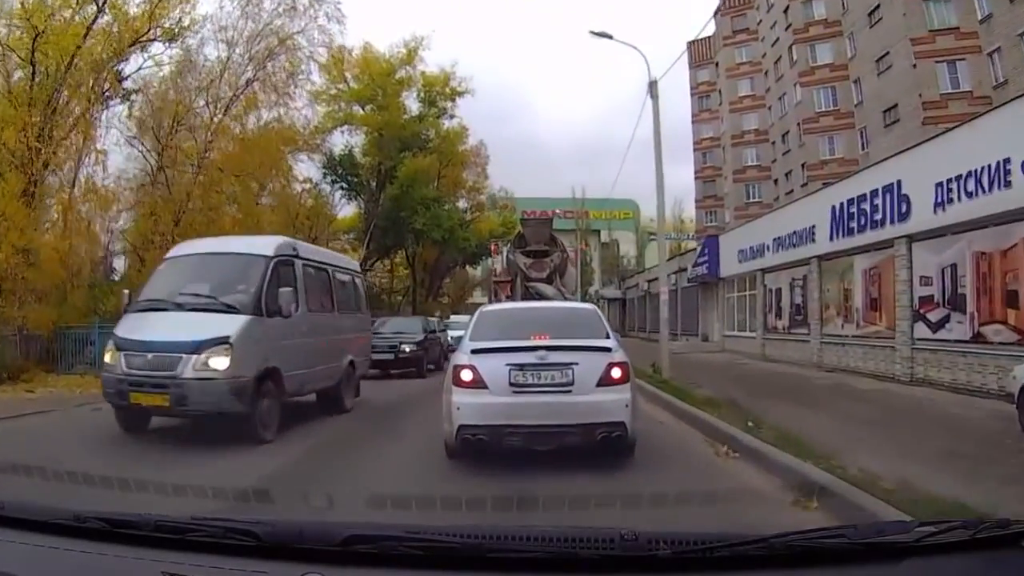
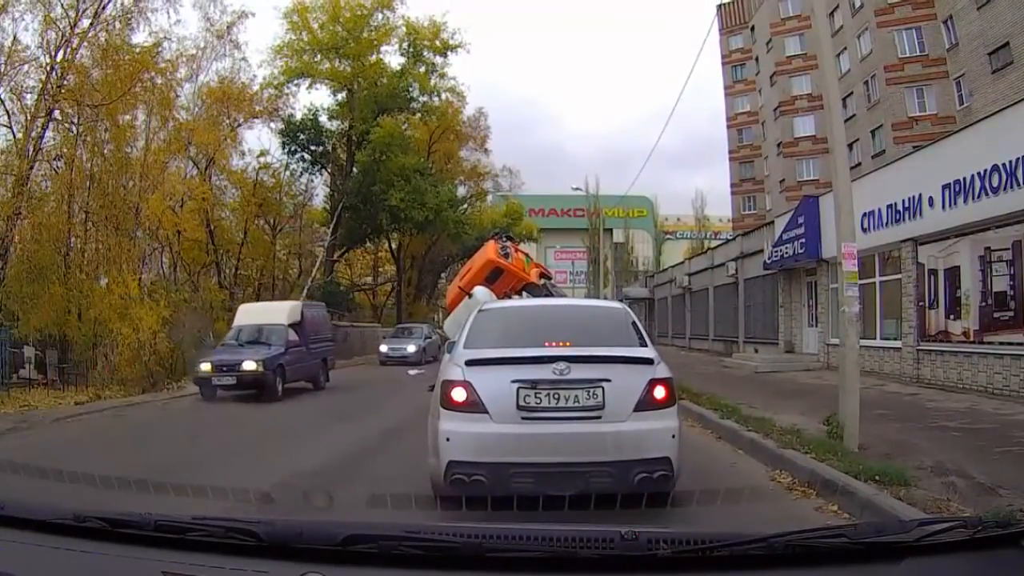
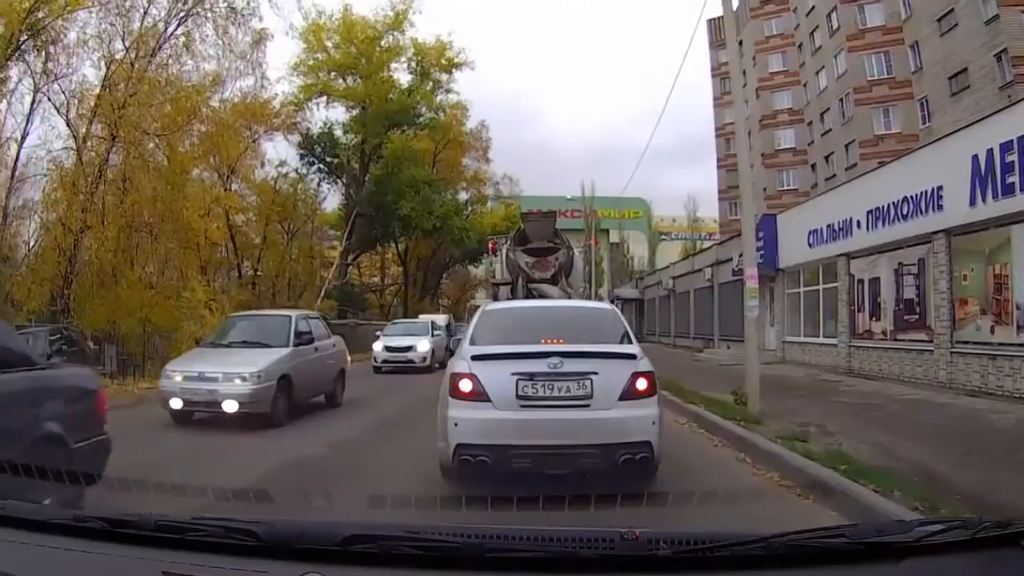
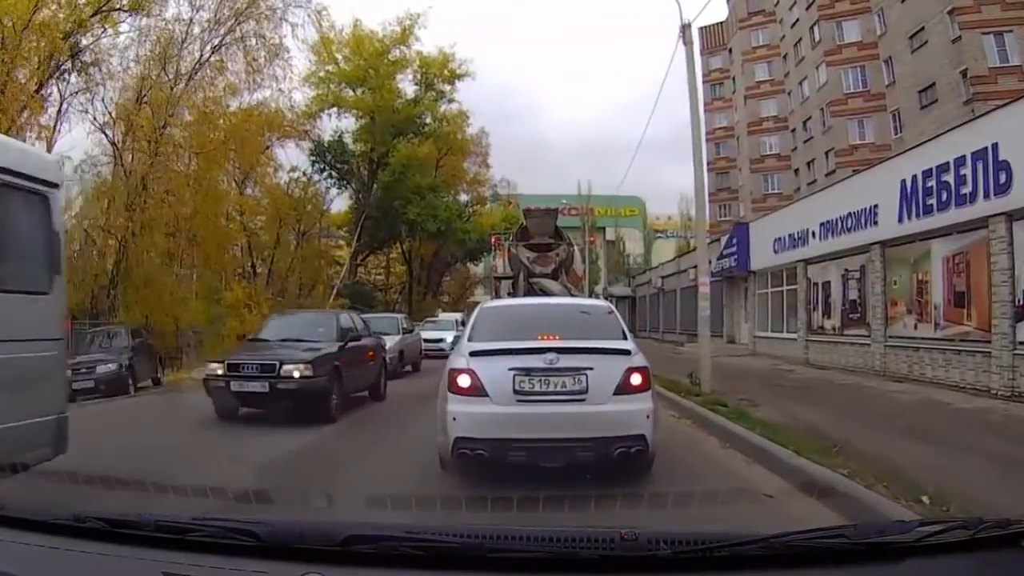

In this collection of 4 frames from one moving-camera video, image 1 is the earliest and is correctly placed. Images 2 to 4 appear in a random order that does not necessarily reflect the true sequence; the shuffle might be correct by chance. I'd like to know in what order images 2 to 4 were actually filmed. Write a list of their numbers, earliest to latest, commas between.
4, 3, 2
